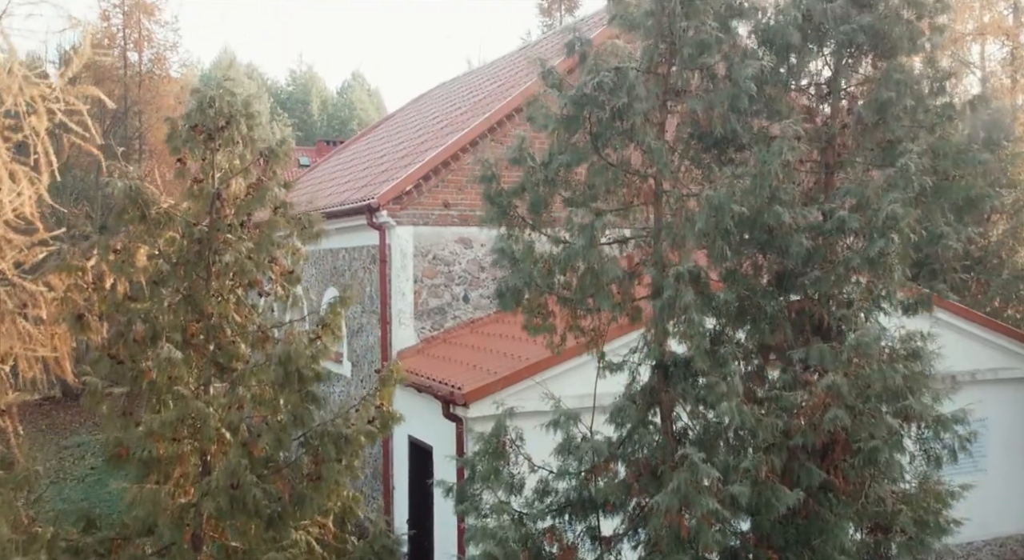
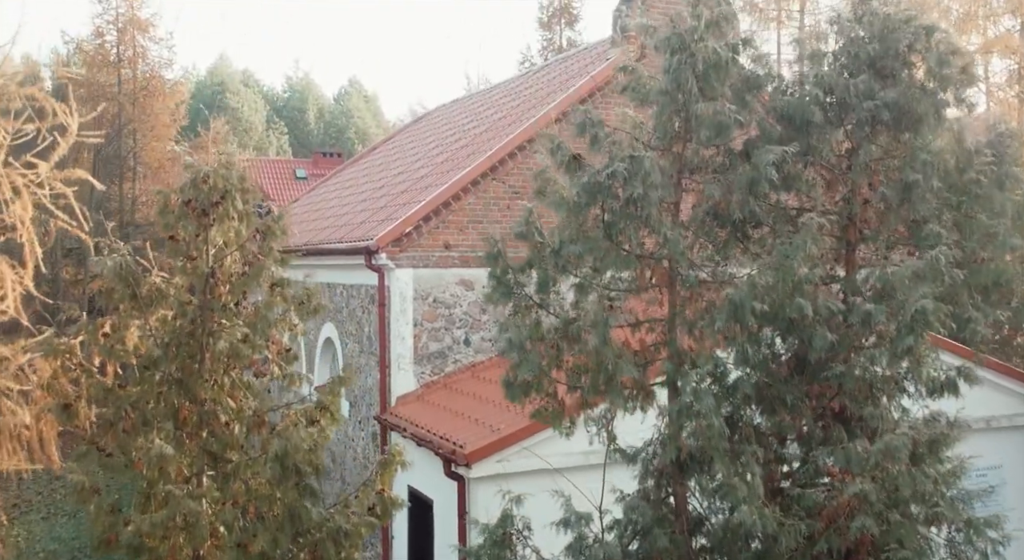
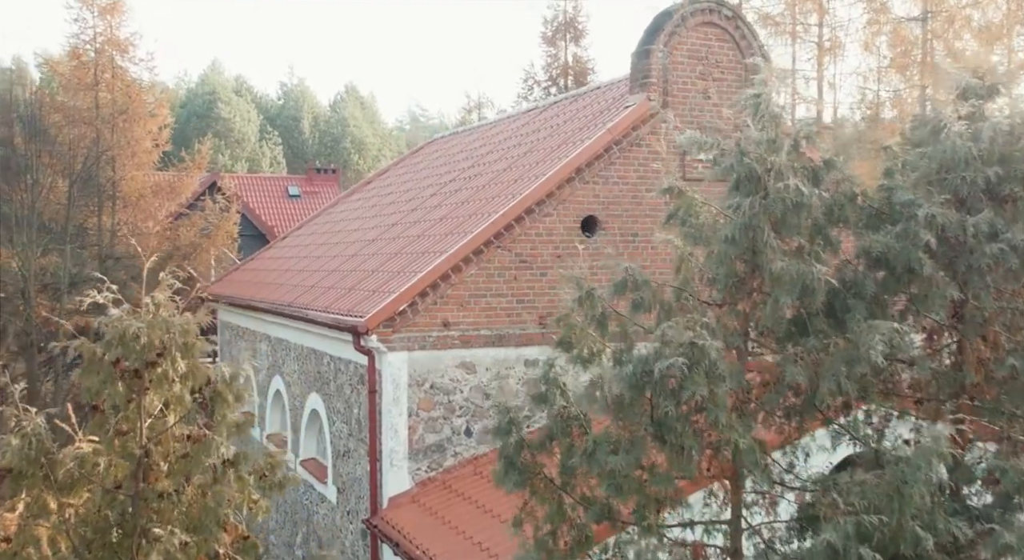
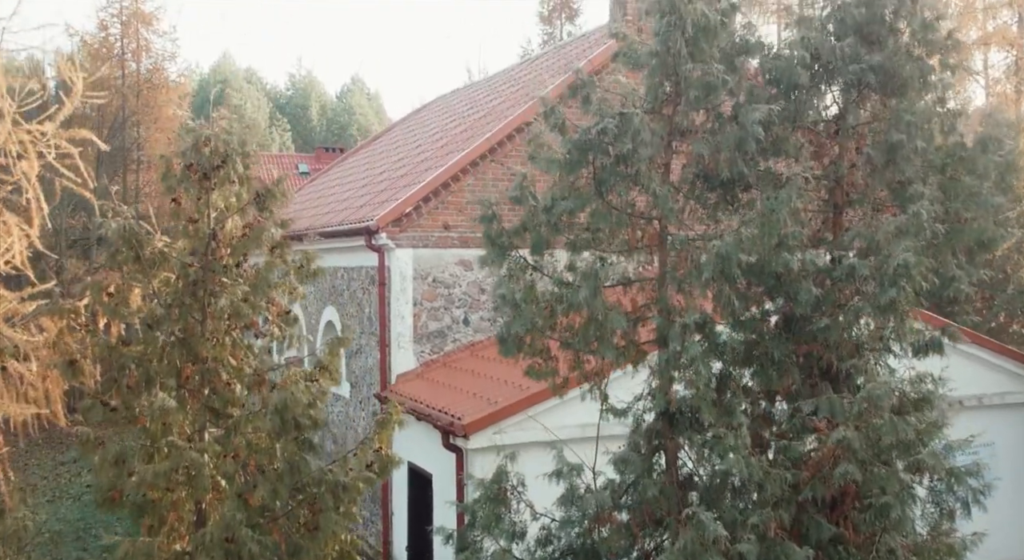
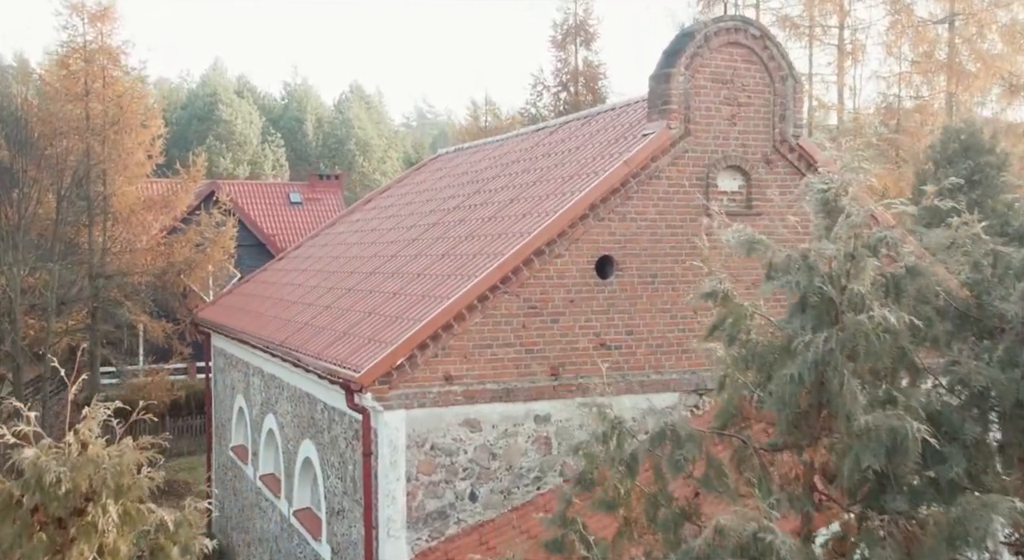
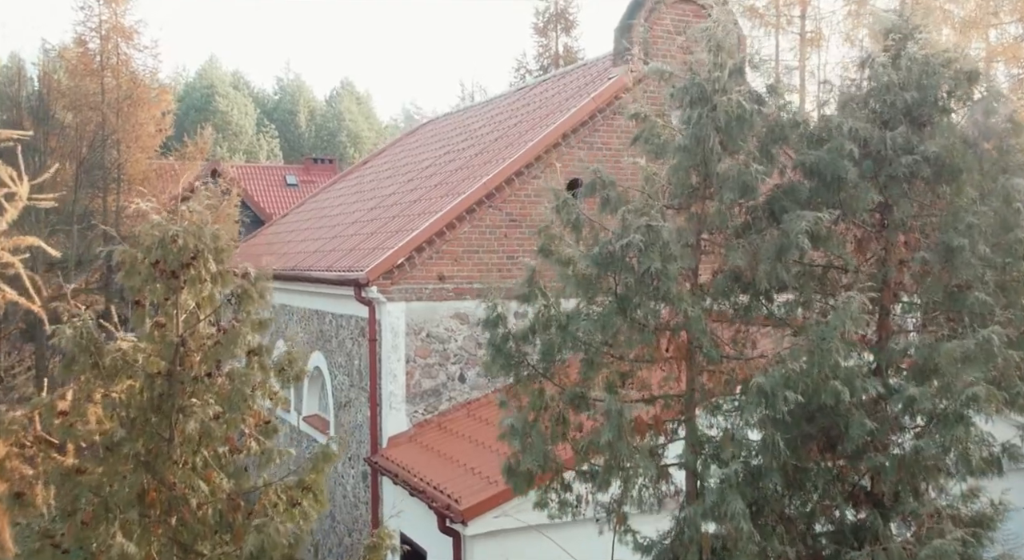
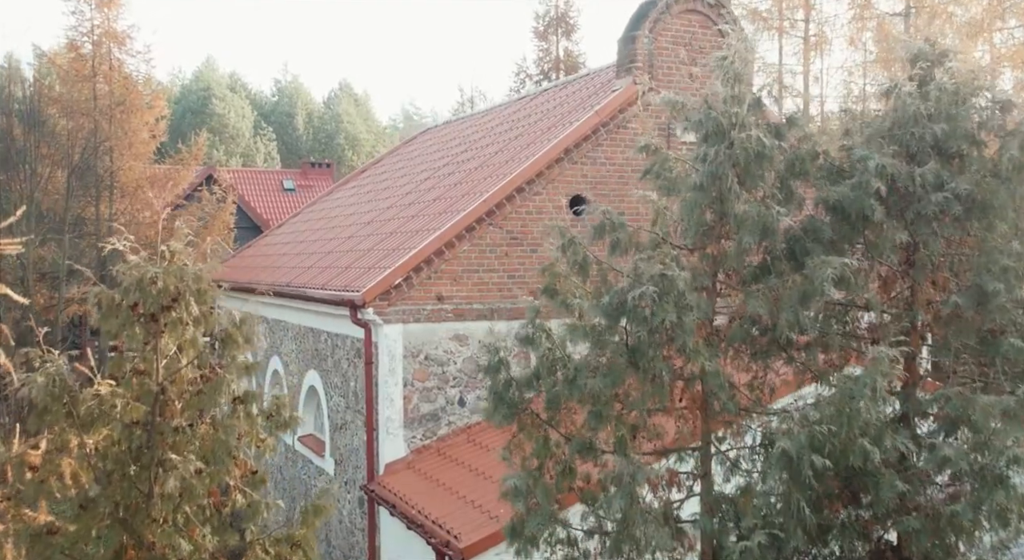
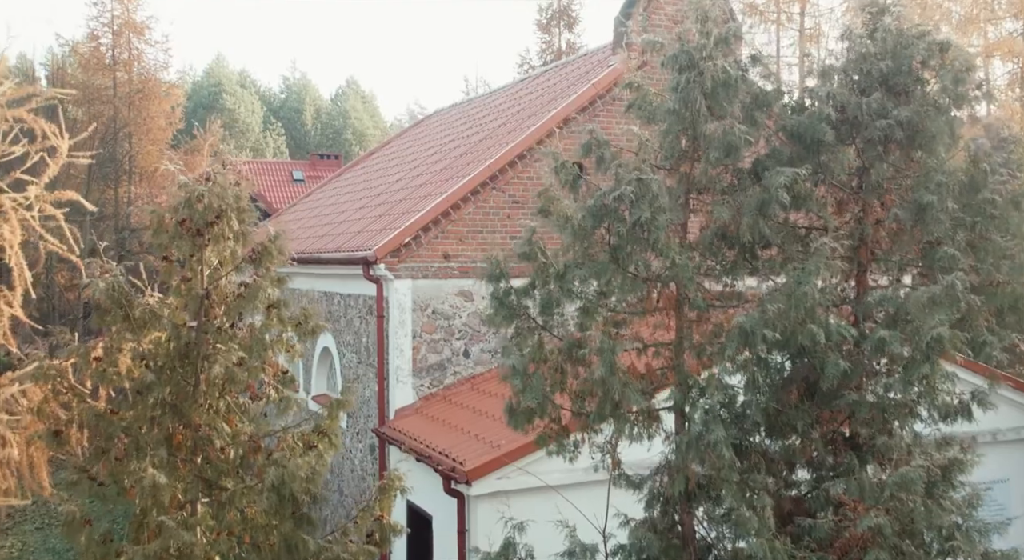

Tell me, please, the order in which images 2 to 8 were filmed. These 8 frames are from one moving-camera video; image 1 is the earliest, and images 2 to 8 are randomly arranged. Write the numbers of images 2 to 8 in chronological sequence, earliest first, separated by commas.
4, 2, 8, 6, 7, 3, 5
